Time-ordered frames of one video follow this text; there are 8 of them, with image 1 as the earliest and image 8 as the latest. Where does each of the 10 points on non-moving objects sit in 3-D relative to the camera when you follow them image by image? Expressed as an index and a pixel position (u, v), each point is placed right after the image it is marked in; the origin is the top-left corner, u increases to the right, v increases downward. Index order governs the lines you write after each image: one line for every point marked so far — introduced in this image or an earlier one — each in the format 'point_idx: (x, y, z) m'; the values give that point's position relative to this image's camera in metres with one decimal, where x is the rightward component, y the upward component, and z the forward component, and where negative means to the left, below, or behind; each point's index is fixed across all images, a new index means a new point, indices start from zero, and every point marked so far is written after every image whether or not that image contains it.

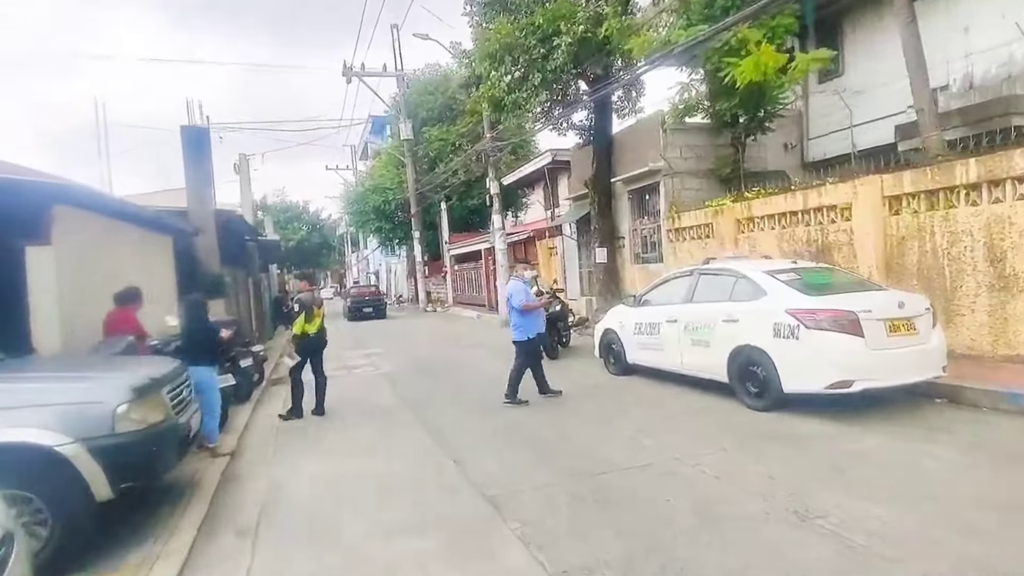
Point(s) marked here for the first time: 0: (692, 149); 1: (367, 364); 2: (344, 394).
0: (+4.4, +3.4, +14.1) m
1: (-3.3, -1.8, +13.4) m
2: (-3.0, -1.9, +10.2) m
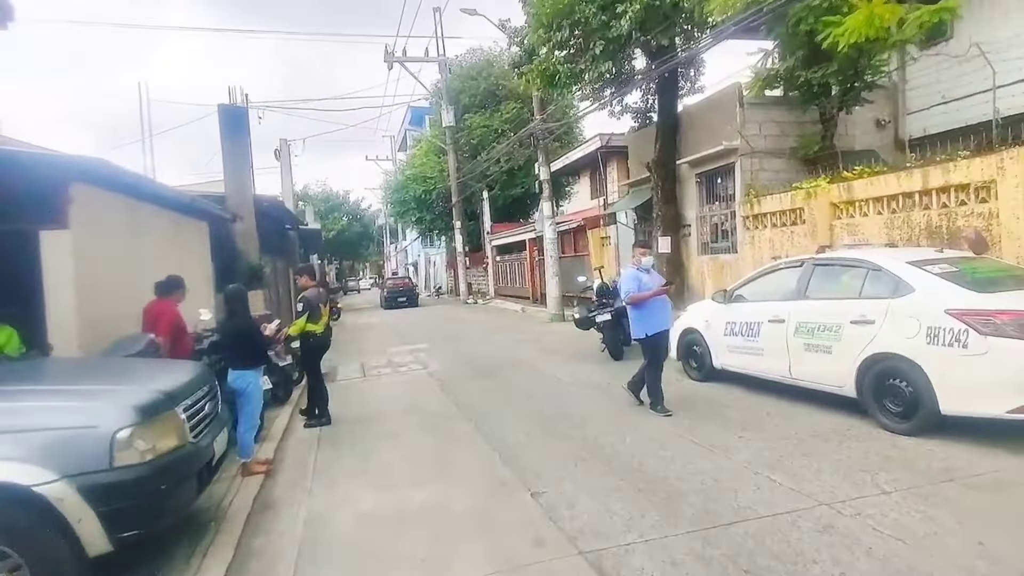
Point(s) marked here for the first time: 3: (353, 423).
0: (+5.7, +3.6, +12.6) m
1: (-2.1, -1.6, +12.4) m
2: (-1.9, -1.7, +9.2) m
3: (-2.1, -1.8, +7.7) m
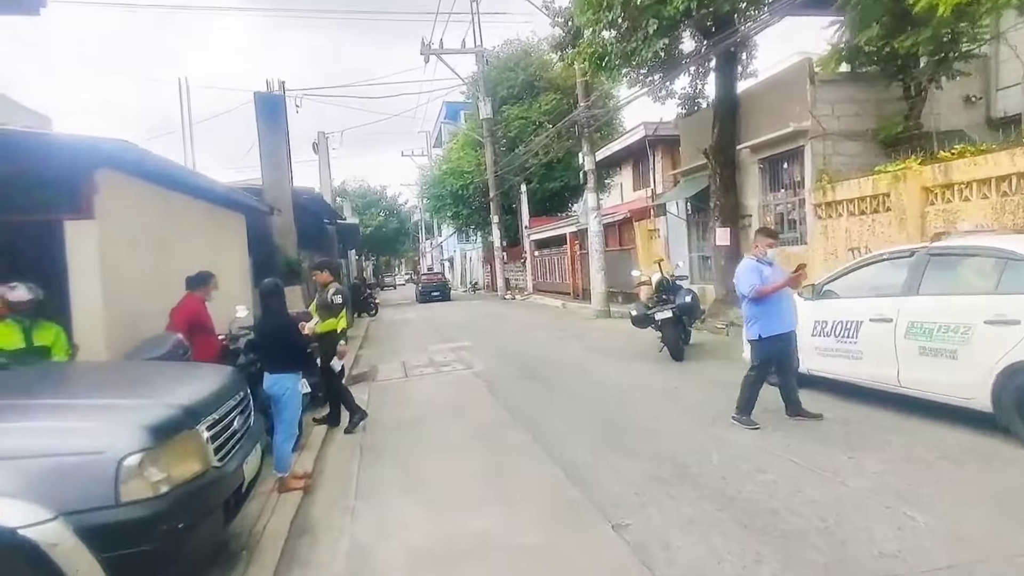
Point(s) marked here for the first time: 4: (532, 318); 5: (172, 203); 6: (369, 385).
0: (+6.7, +3.7, +11.5) m
1: (-1.1, -1.5, +11.8) m
2: (-1.1, -1.7, +8.6) m
3: (-1.4, -1.7, +7.0) m
4: (+0.7, -1.1, +20.0) m
5: (-4.5, +1.1, +7.7) m
6: (-2.5, -1.7, +10.2) m
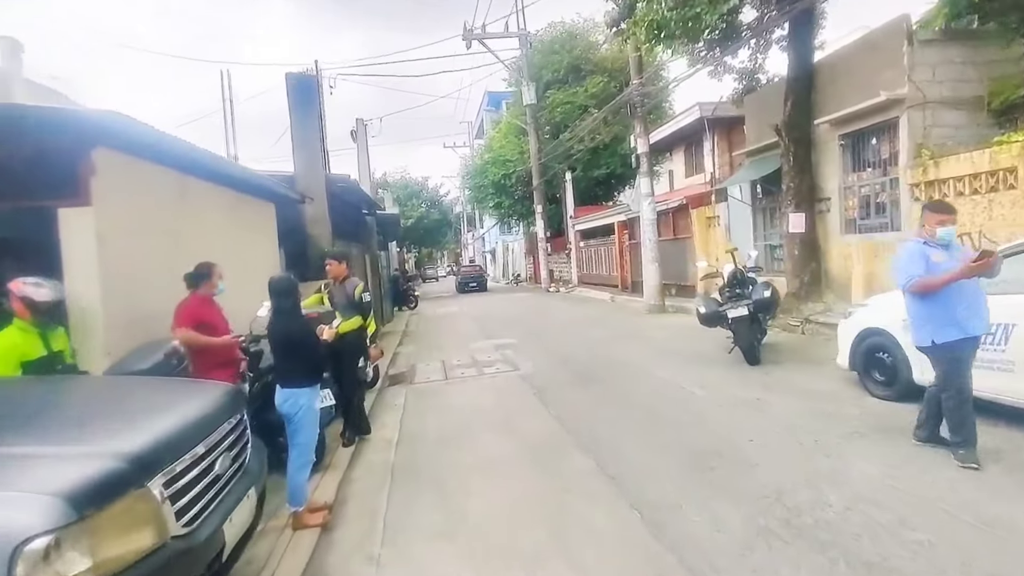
0: (+7.5, +3.8, +9.9) m
1: (-0.2, -1.4, +10.8) m
2: (-0.4, -1.6, +7.7) m
3: (-0.8, -1.7, +6.1) m
4: (+2.2, -0.8, +18.9) m
5: (-3.9, +1.2, +7.0) m
6: (-1.7, -1.6, +9.4) m
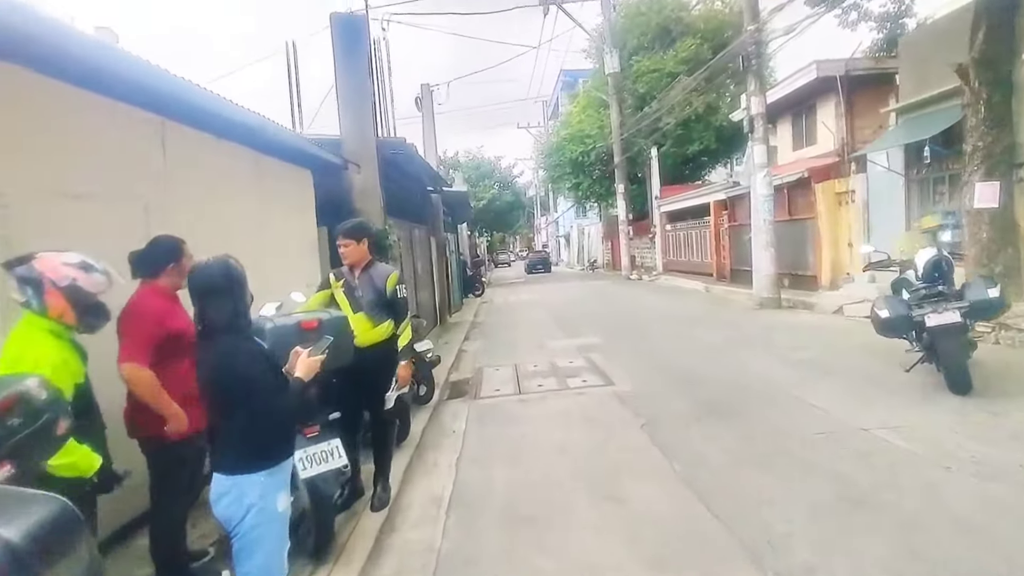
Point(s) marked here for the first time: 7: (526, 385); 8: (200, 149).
0: (+8.8, +3.8, +6.6) m
1: (+1.1, -1.2, +8.6) m
2: (+0.5, -1.5, +5.5) m
3: (-0.1, -1.6, +4.0) m
4: (+4.5, -0.5, +16.3) m
5: (-3.0, +1.3, +5.2) m
6: (-0.5, -1.5, +7.3) m
7: (+0.2, -1.4, +8.1) m
8: (-2.9, +1.3, +5.4) m
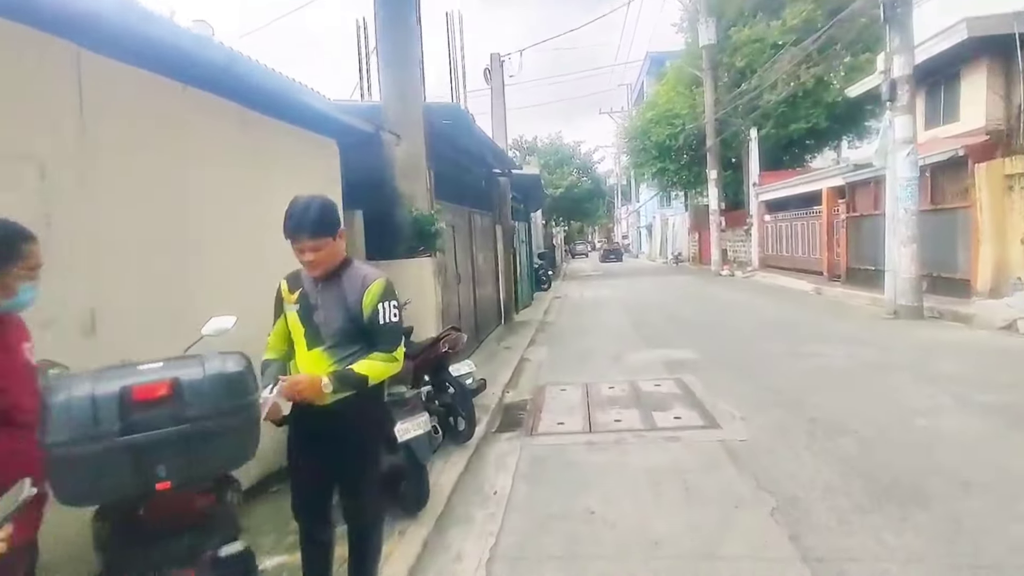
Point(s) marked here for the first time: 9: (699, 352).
0: (+9.4, +3.5, +3.5) m
1: (+1.9, -1.3, +6.6) m
2: (+0.9, -1.6, +3.6) m
3: (+0.1, -1.7, +2.2) m
4: (+6.3, -0.5, +13.8) m
5: (-2.5, +1.3, +3.7) m
6: (+0.1, -1.5, +5.6) m
7: (+0.9, -1.4, +6.3) m
8: (-2.5, +1.3, +3.9) m
9: (+3.0, -1.0, +9.3) m
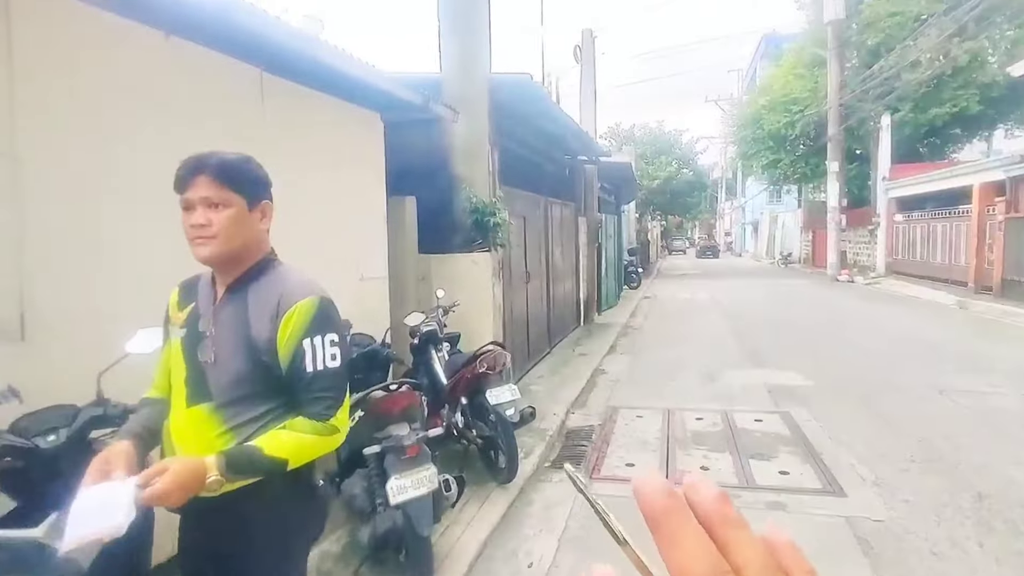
0: (+9.5, +3.0, +0.8) m
1: (+2.5, -1.4, +5.2) m
2: (+1.0, -1.7, +2.4) m
3: (0.0, -1.8, +1.2) m
4: (+8.0, -0.8, +11.5) m
5: (-2.3, +1.3, +3.0) m
6: (+0.5, -1.6, +4.5) m
7: (+1.5, -1.5, +5.0) m
8: (-2.2, +1.3, +3.2) m
9: (+4.0, -1.2, +7.7) m
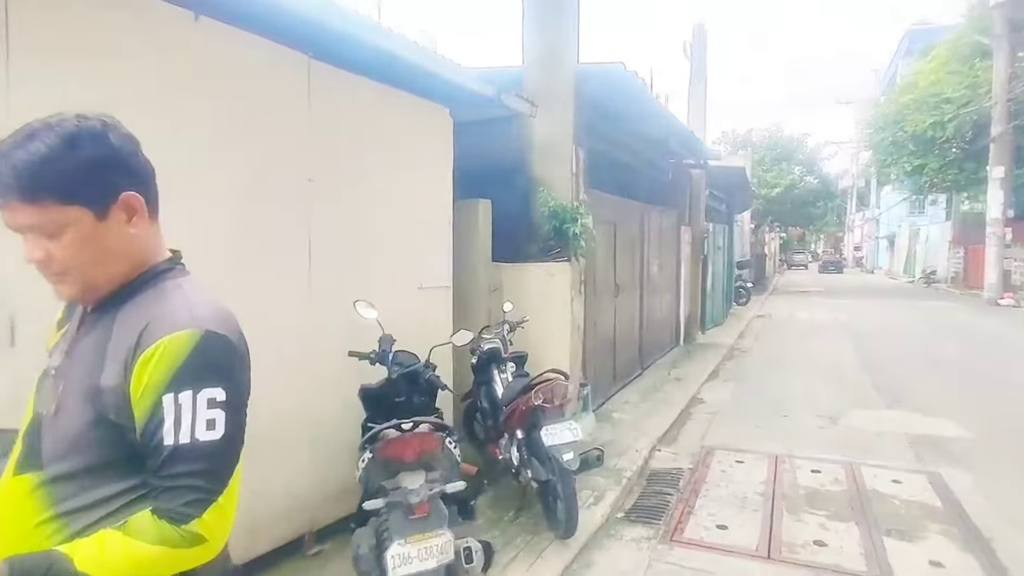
0: (+9.2, +2.6, -1.5) m
1: (+3.0, -1.6, +4.0) m
2: (+1.0, -1.8, +1.5) m
3: (-0.2, -1.9, +0.5) m
4: (+9.5, -1.3, +9.3) m
5: (-2.0, +1.3, +2.7) m
6: (+0.9, -1.7, +3.6) m
7: (+1.9, -1.7, +4.0) m
8: (-1.9, +1.3, +2.9) m
9: (+4.9, -1.5, +6.2) m
